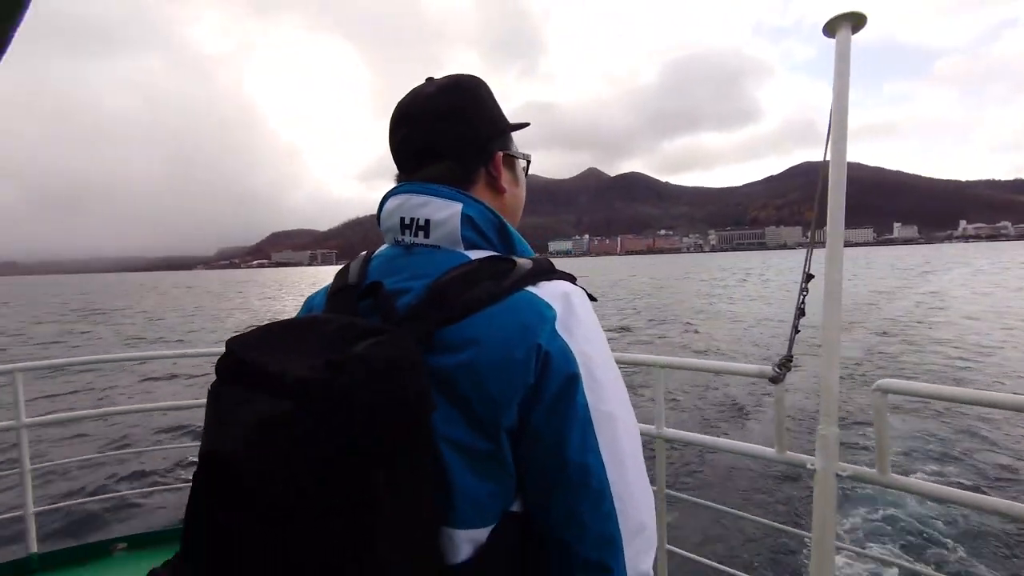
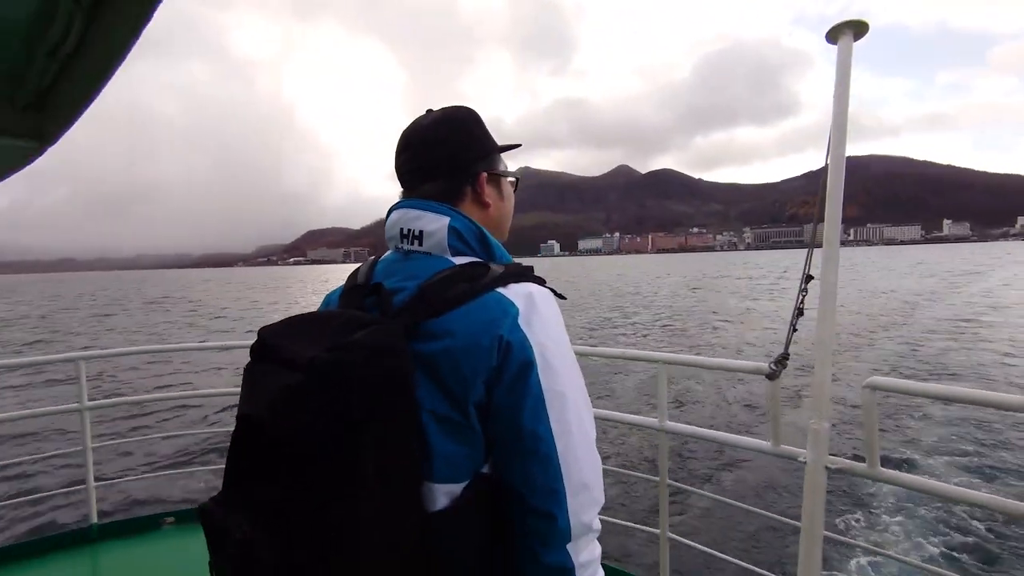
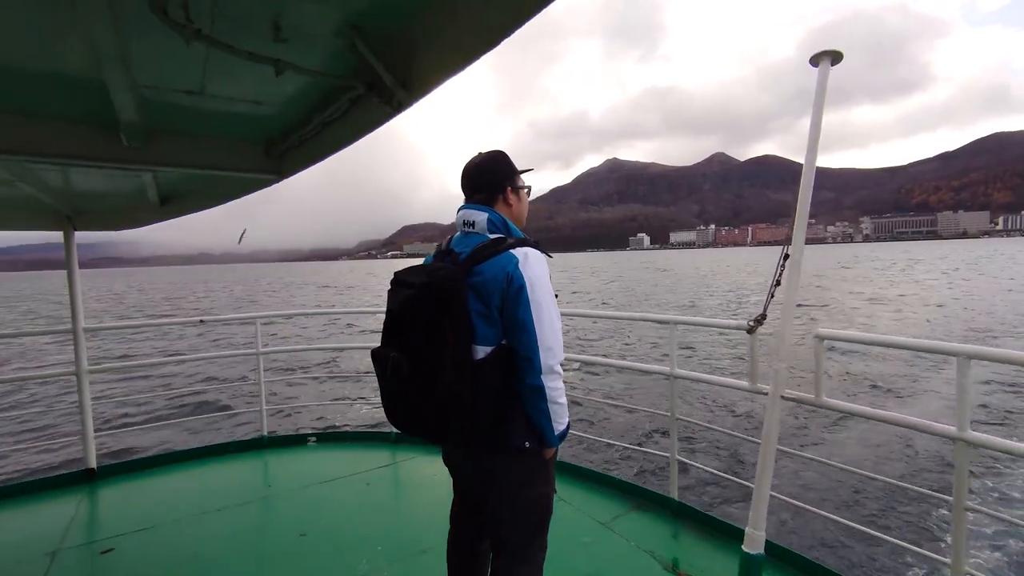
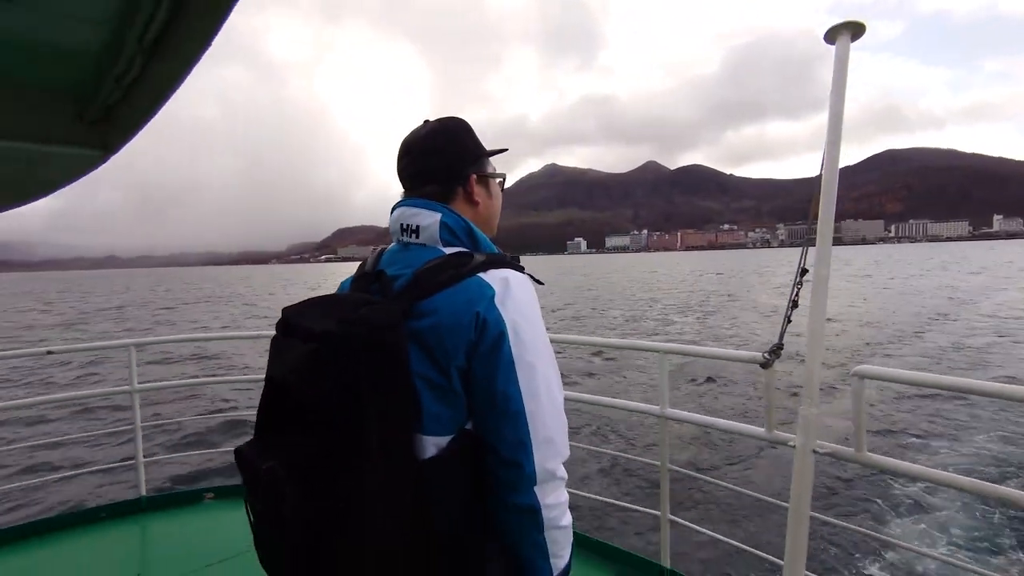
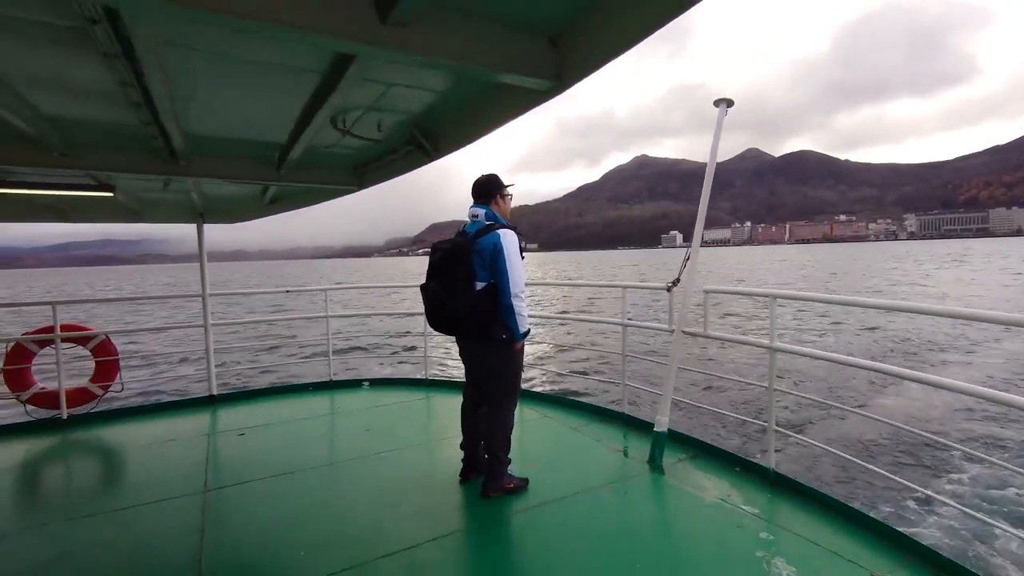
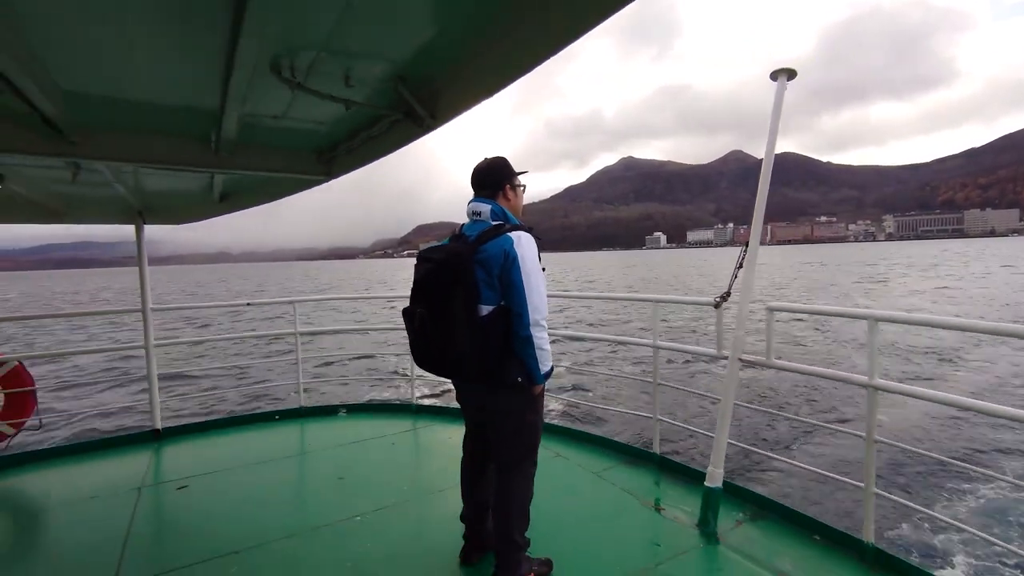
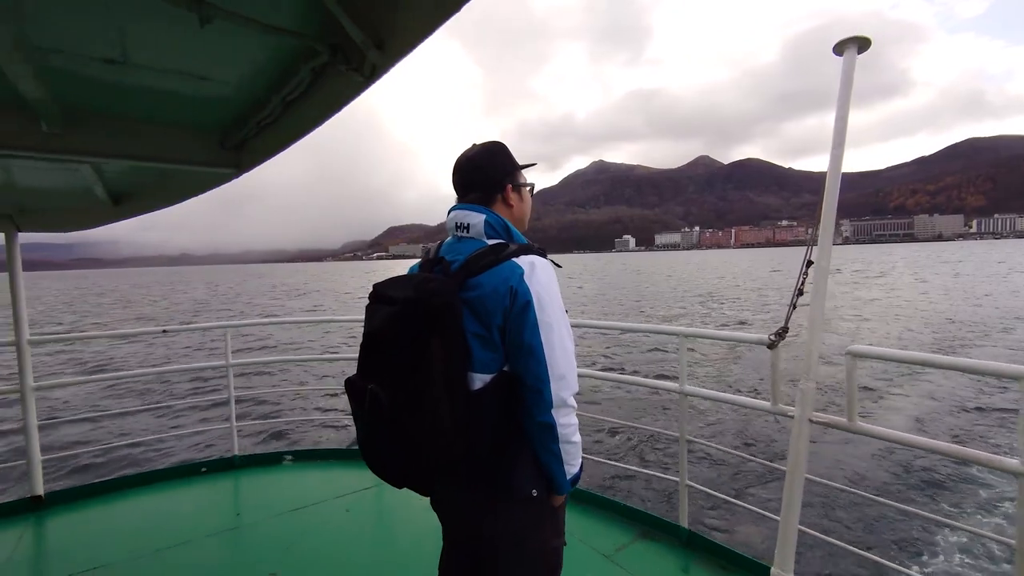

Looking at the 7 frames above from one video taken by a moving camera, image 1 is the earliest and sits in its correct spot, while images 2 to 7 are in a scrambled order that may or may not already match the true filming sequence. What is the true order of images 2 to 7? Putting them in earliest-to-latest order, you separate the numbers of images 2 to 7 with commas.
2, 4, 7, 3, 6, 5
